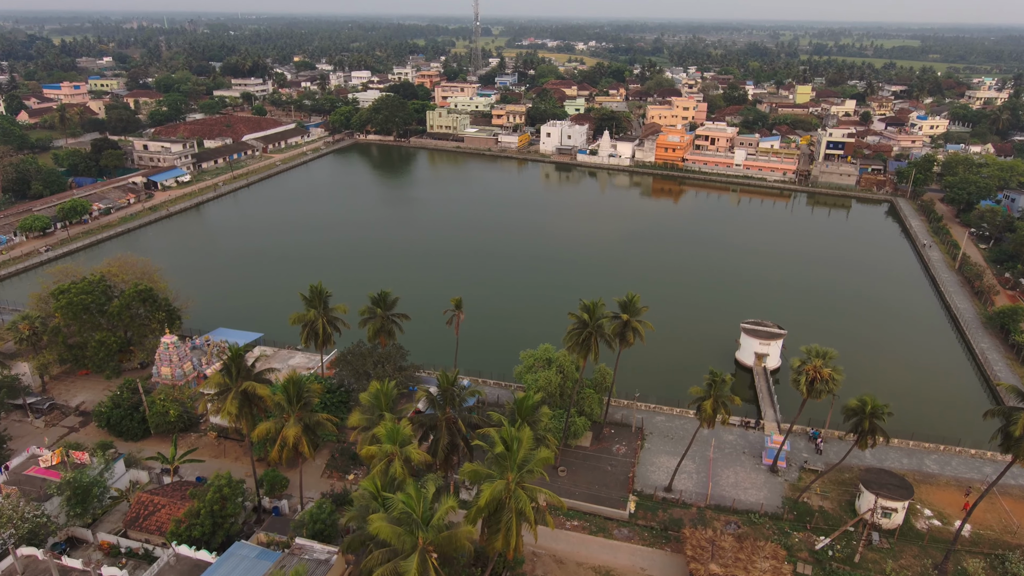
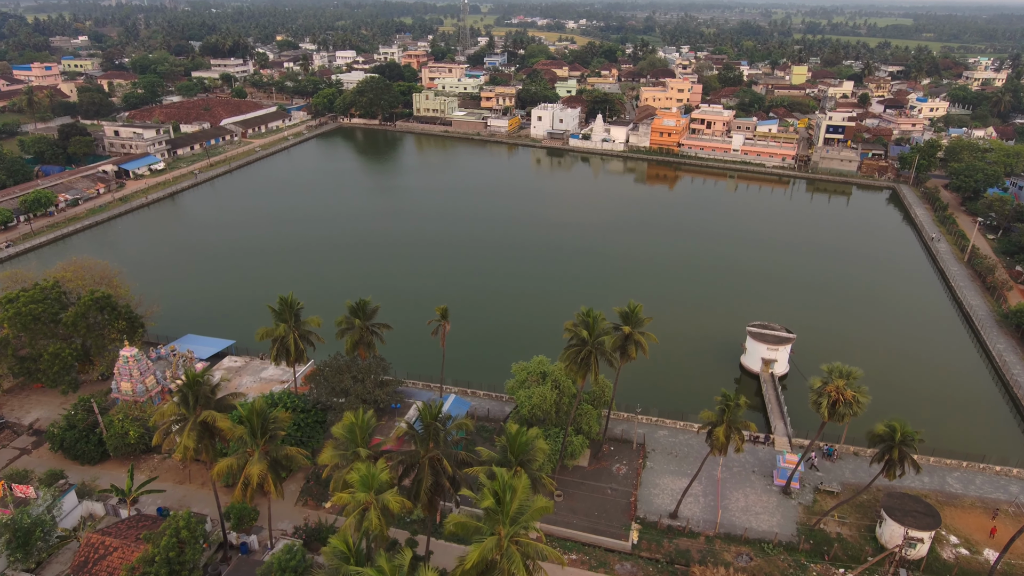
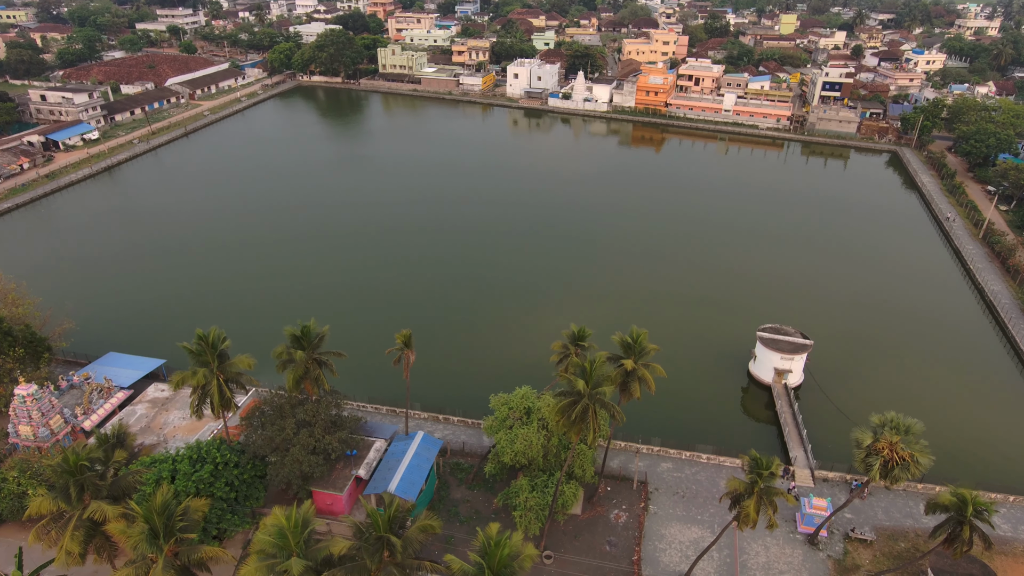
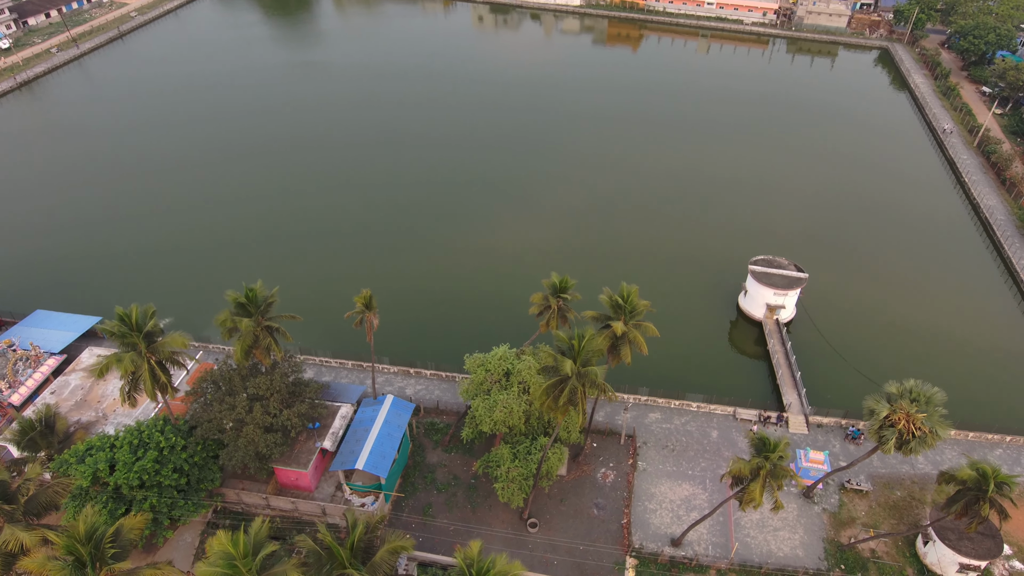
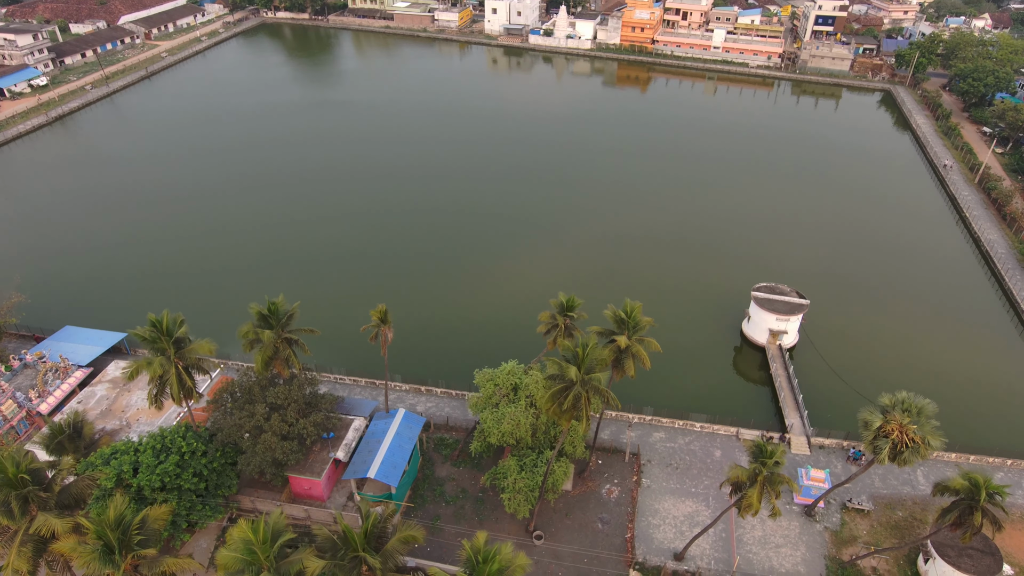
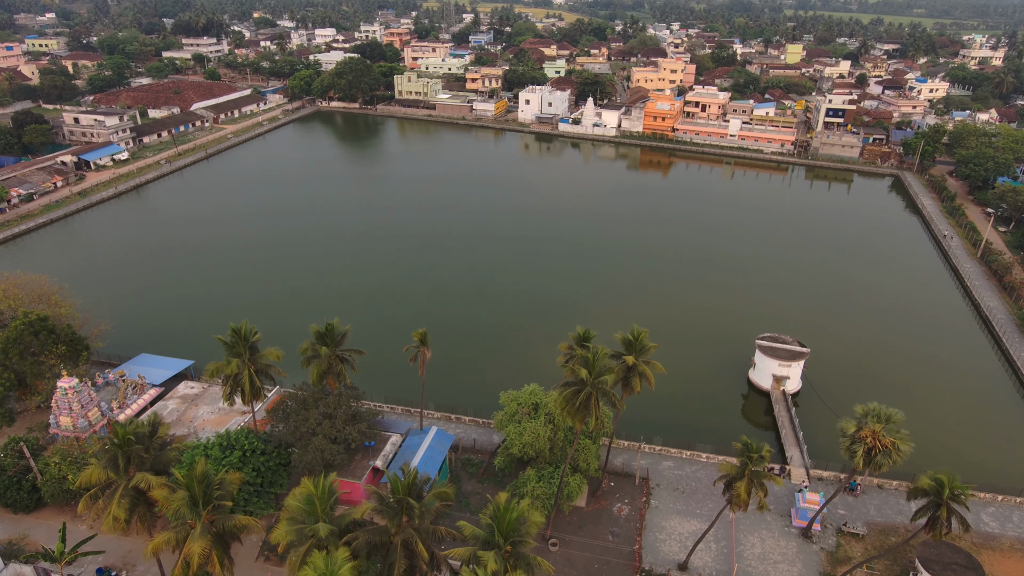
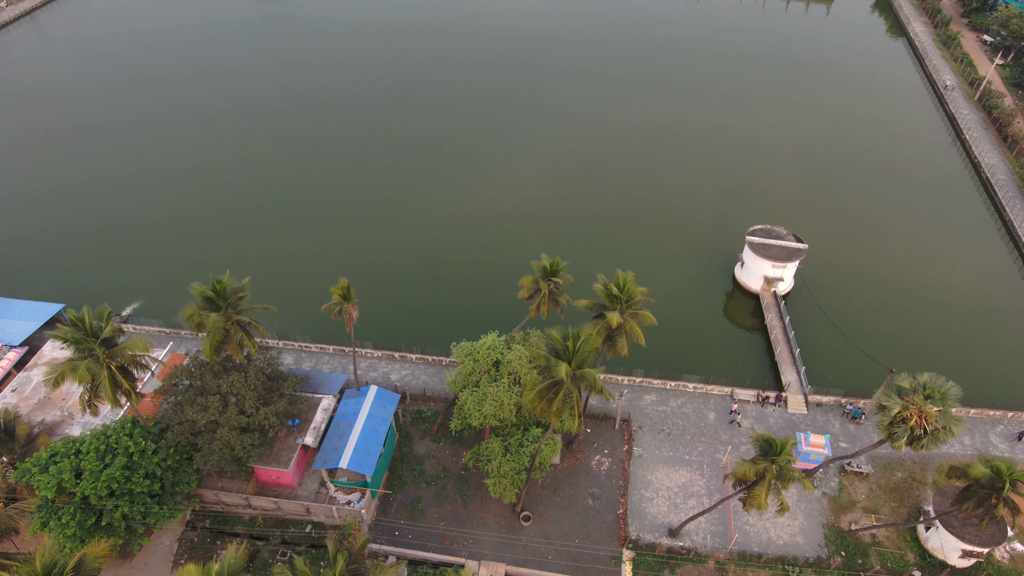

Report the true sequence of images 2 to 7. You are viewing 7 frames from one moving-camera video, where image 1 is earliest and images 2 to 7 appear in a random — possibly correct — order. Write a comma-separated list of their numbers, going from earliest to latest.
2, 6, 3, 5, 4, 7
